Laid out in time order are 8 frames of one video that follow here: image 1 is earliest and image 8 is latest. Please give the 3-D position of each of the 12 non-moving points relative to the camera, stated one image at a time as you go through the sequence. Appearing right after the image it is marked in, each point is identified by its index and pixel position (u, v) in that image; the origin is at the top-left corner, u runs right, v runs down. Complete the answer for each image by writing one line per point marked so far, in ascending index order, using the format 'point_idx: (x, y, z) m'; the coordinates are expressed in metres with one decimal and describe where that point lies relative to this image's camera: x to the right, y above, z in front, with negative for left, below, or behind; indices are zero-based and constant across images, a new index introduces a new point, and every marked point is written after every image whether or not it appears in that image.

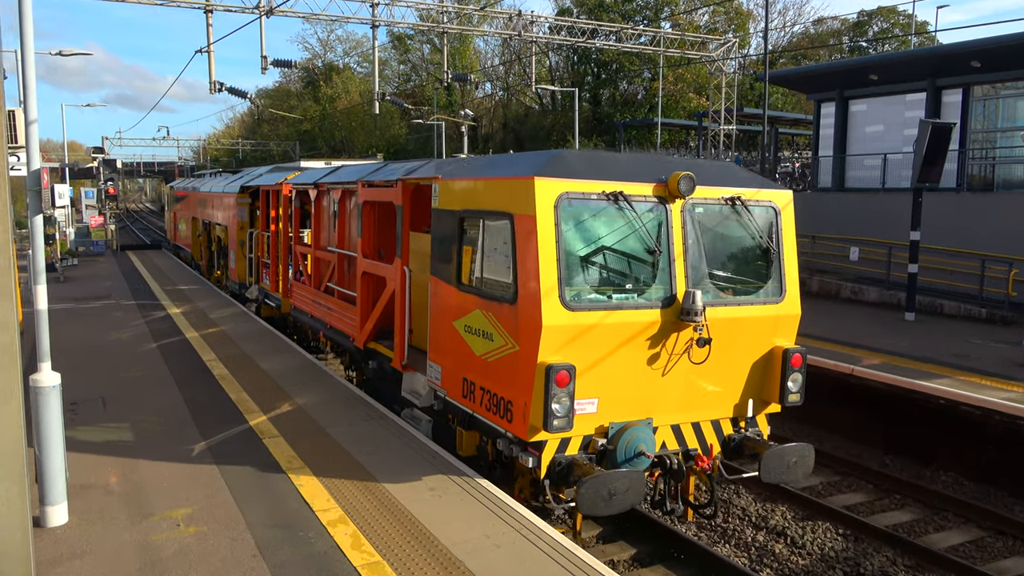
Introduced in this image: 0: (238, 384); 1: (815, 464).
0: (-2.3, -0.8, +13.0) m
1: (+2.5, -1.4, +12.5) m
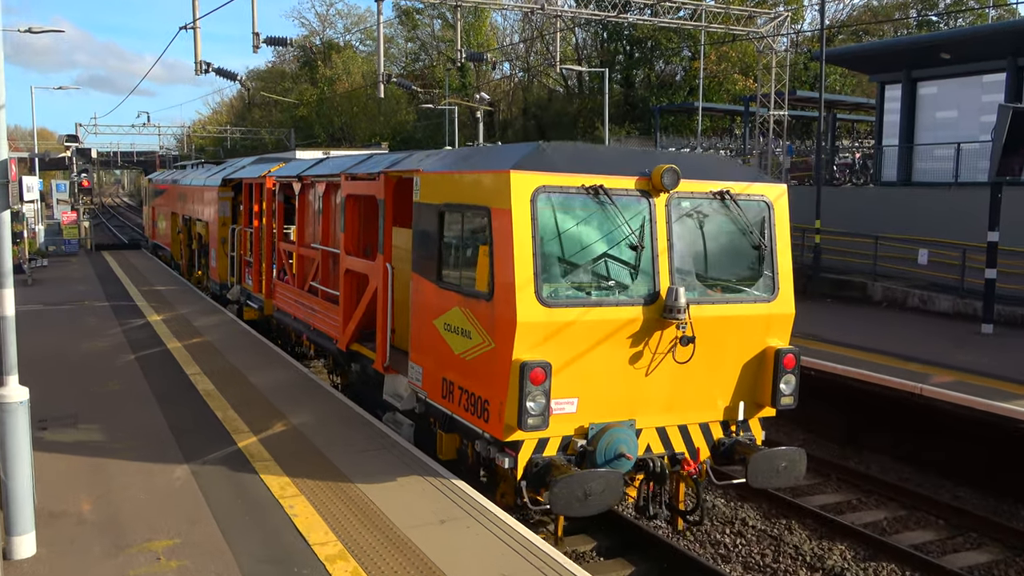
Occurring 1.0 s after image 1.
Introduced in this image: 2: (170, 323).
0: (-2.2, -0.8, +11.6) m
1: (+2.6, -1.5, +10.9) m
2: (-3.4, -0.3, +13.6) m
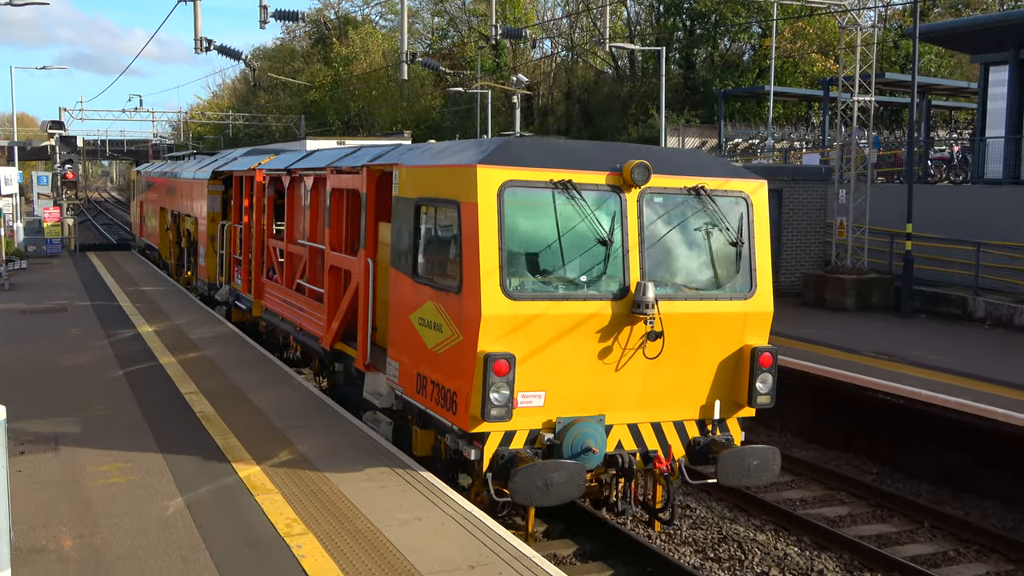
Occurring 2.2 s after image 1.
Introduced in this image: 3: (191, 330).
0: (-1.9, -0.9, +10.1) m
1: (+2.8, -1.5, +9.1) m
2: (-3.0, -0.4, +12.3) m
3: (-2.8, -0.4, +12.6) m
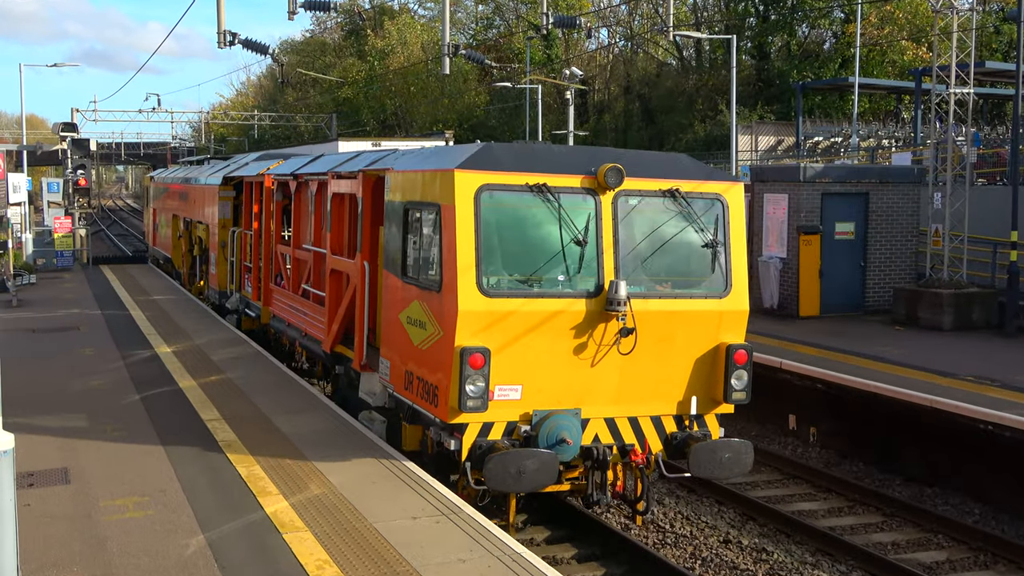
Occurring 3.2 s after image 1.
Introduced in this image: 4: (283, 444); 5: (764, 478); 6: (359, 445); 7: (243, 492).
0: (-1.6, -1.0, +9.2) m
1: (+3.0, -1.6, +7.9) m
2: (-2.6, -0.6, +11.4) m
3: (-2.4, -0.5, +11.7) m
4: (-1.4, -1.0, +9.3) m
5: (+1.7, -1.3, +10.2) m
6: (-0.9, -1.0, +9.2) m
7: (-1.5, -1.1, +8.4) m
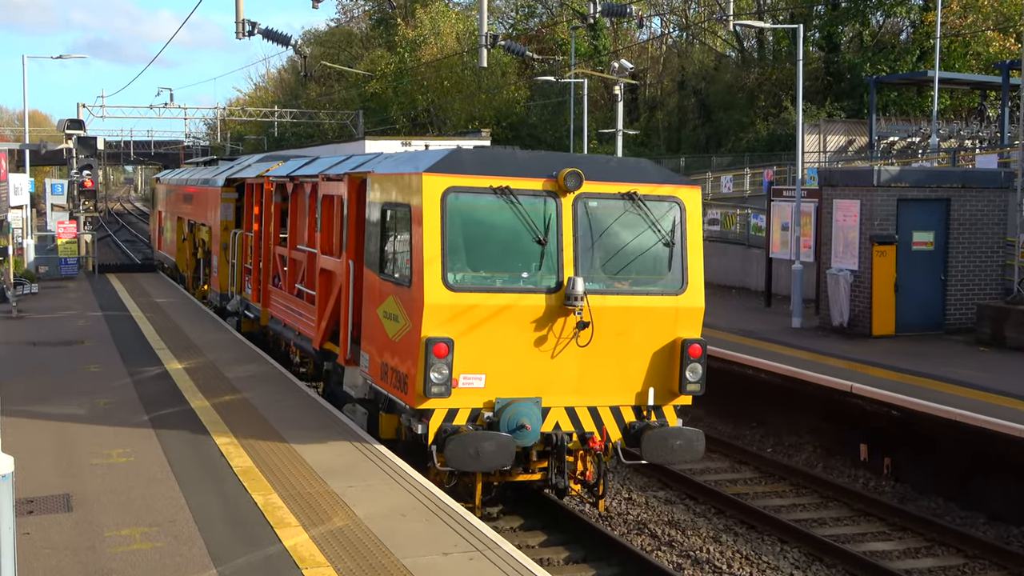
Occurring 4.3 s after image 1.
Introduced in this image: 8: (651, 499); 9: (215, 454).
0: (-1.4, -1.1, +8.4) m
1: (+3.2, -1.7, +6.9) m
2: (-2.3, -0.7, +10.6) m
3: (-2.0, -0.6, +11.0) m
4: (-1.2, -1.0, +8.5) m
5: (+2.0, -1.4, +9.3) m
6: (-0.7, -1.1, +8.4) m
7: (-1.3, -1.2, +7.6) m
8: (+0.9, -1.4, +9.8) m
9: (-1.7, -1.0, +8.8) m
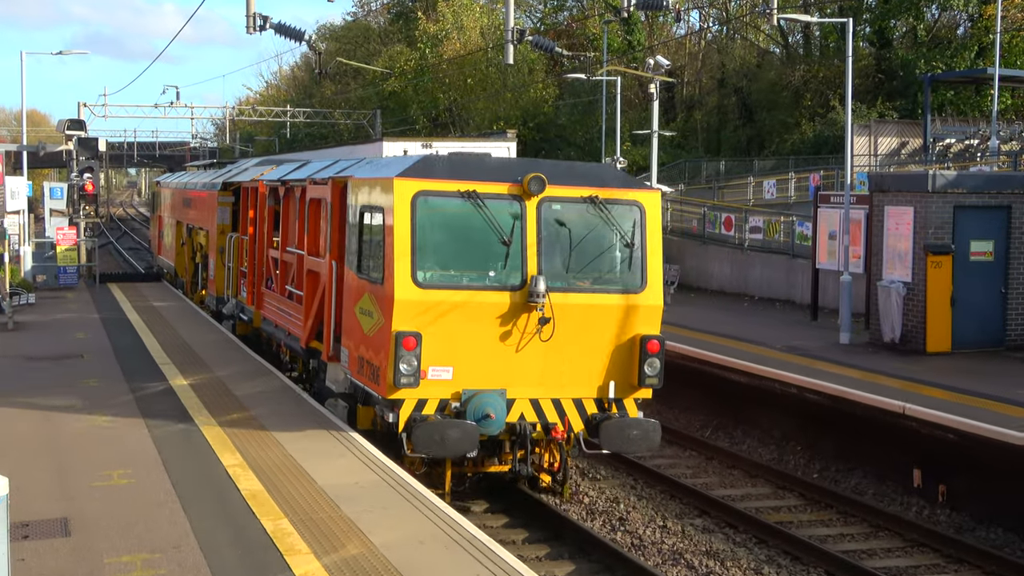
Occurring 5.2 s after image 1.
0: (-1.2, -1.1, +7.9) m
1: (+3.3, -1.7, +6.3) m
2: (-2.1, -0.7, +10.1) m
3: (-1.9, -0.7, +10.5) m
4: (-1.0, -1.1, +8.0) m
5: (+2.1, -1.5, +8.7) m
6: (-0.6, -1.1, +7.9) m
7: (-1.2, -1.2, +7.1) m
8: (+1.1, -1.4, +9.2) m
9: (-1.6, -1.0, +8.3) m
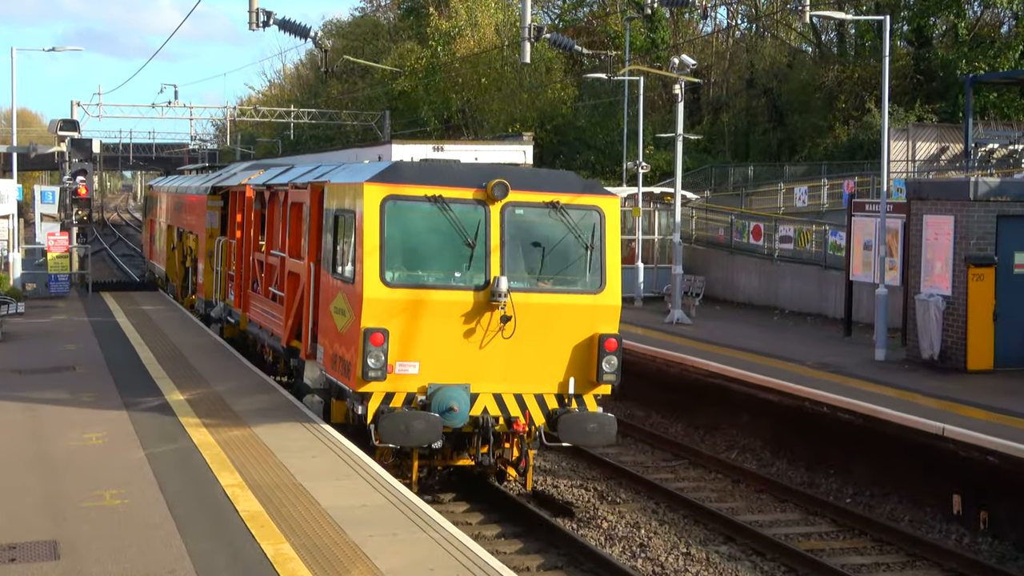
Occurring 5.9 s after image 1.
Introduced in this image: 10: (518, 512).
0: (-1.2, -1.2, +7.4) m
1: (+3.4, -1.8, +5.8) m
2: (-2.0, -0.8, +9.7) m
3: (-1.8, -0.8, +10.0) m
4: (-1.0, -1.1, +7.5) m
5: (+2.2, -1.6, +8.3) m
6: (-0.5, -1.2, +7.4) m
7: (-1.1, -1.3, +6.6) m
8: (+1.1, -1.5, +8.7) m
9: (-1.5, -1.1, +7.8) m
10: (0.0, -1.4, +9.5) m
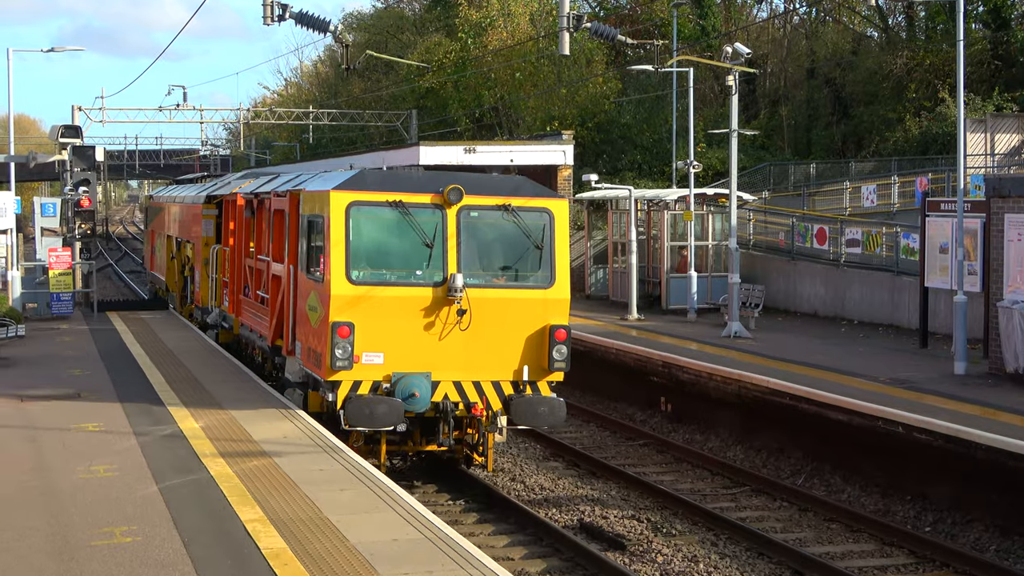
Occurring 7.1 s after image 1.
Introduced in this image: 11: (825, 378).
0: (-1.0, -1.2, +6.8) m
1: (+3.6, -1.8, +5.2) m
2: (-1.8, -0.9, +9.1) m
3: (-1.5, -0.9, +9.4) m
4: (-0.8, -1.2, +6.9) m
5: (+2.4, -1.6, +7.6) m
6: (-0.3, -1.2, +6.8) m
7: (-0.9, -1.4, +6.0) m
8: (+1.4, -1.6, +8.1) m
9: (-1.3, -1.2, +7.2) m
10: (+0.3, -1.5, +8.9) m
11: (+2.8, -0.8, +14.5) m
